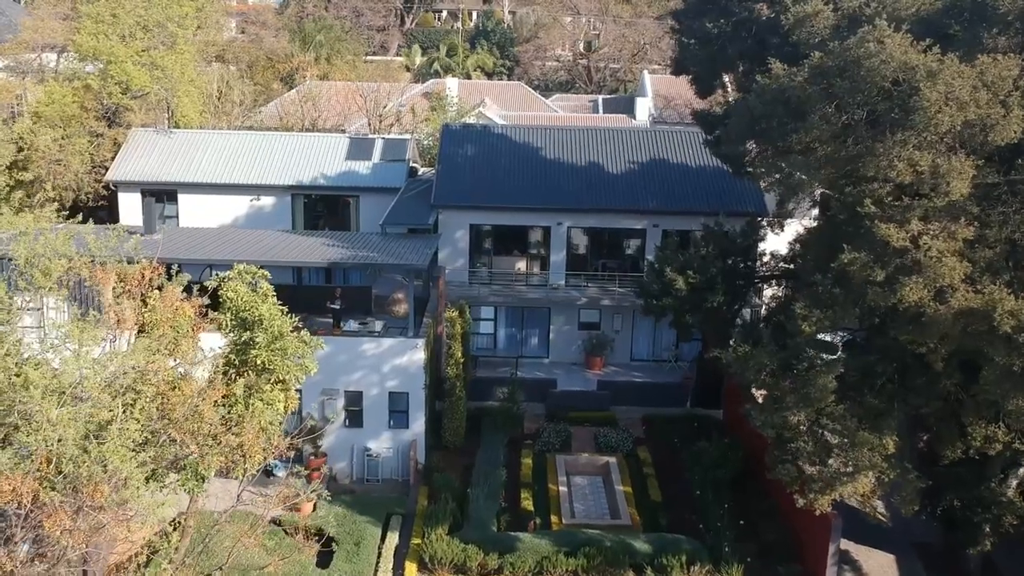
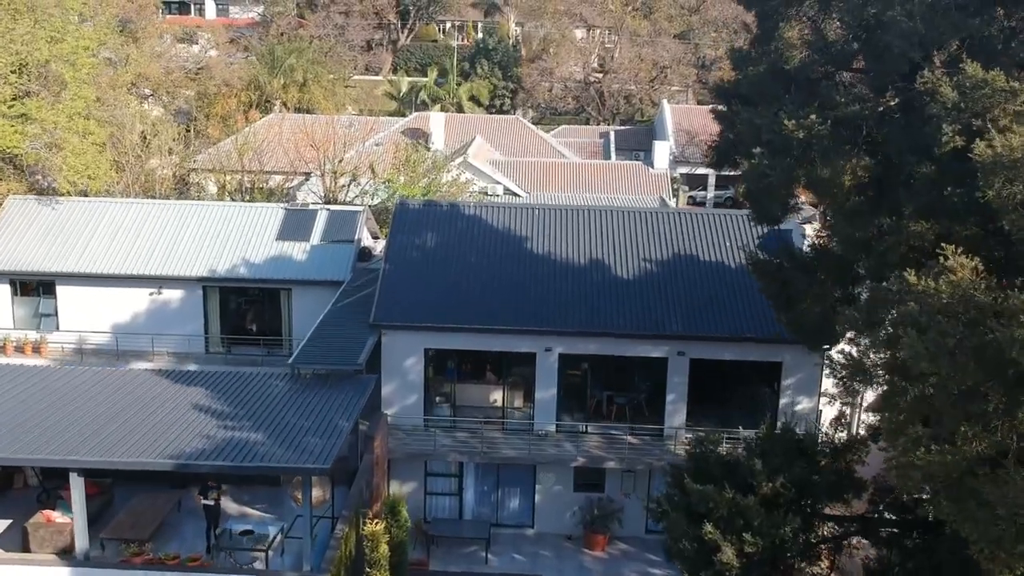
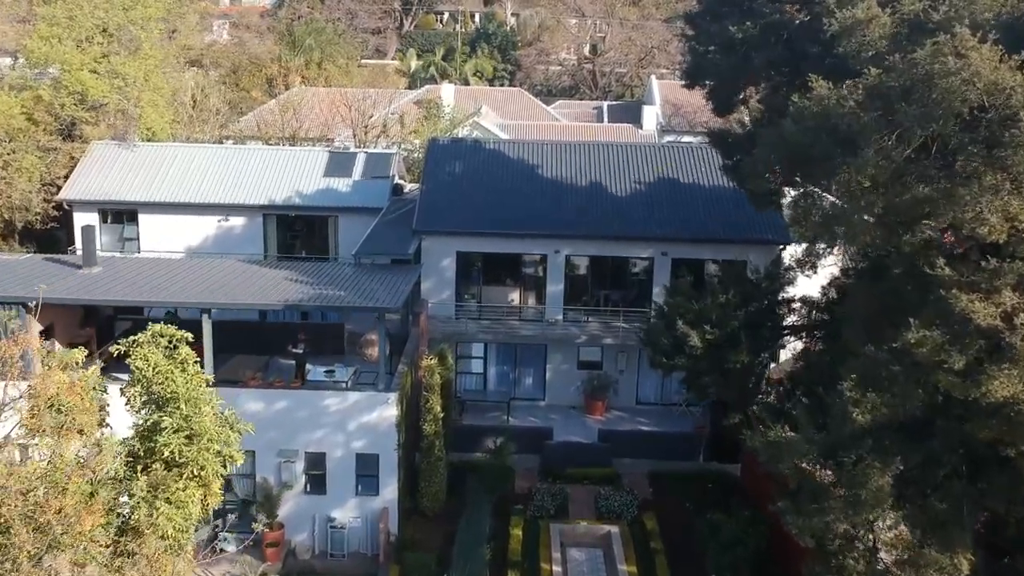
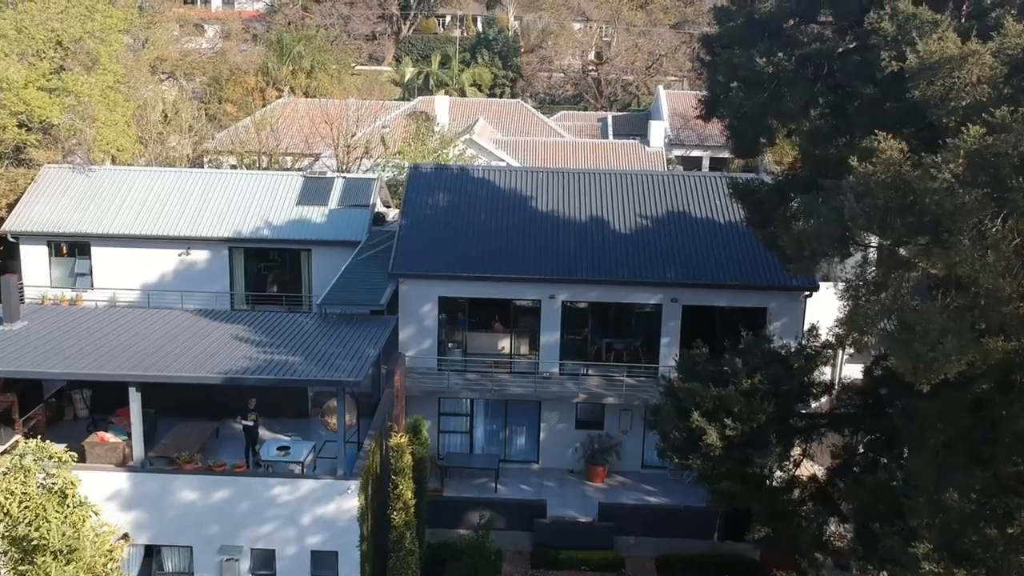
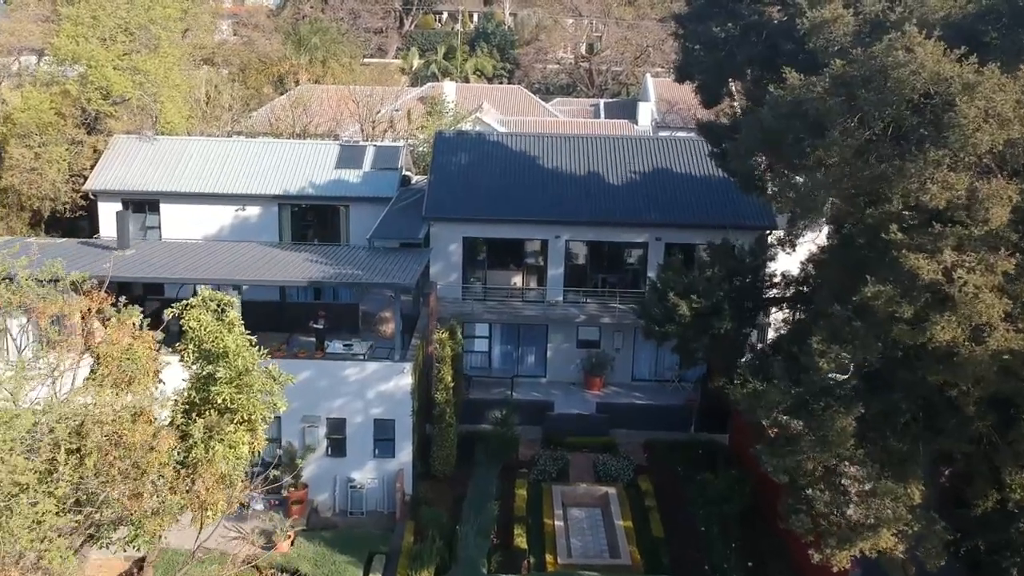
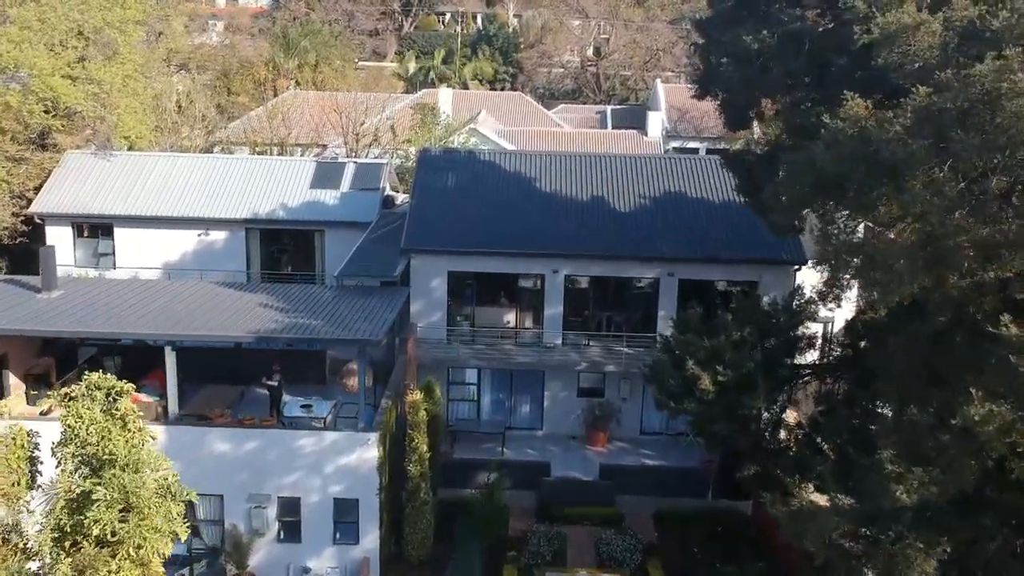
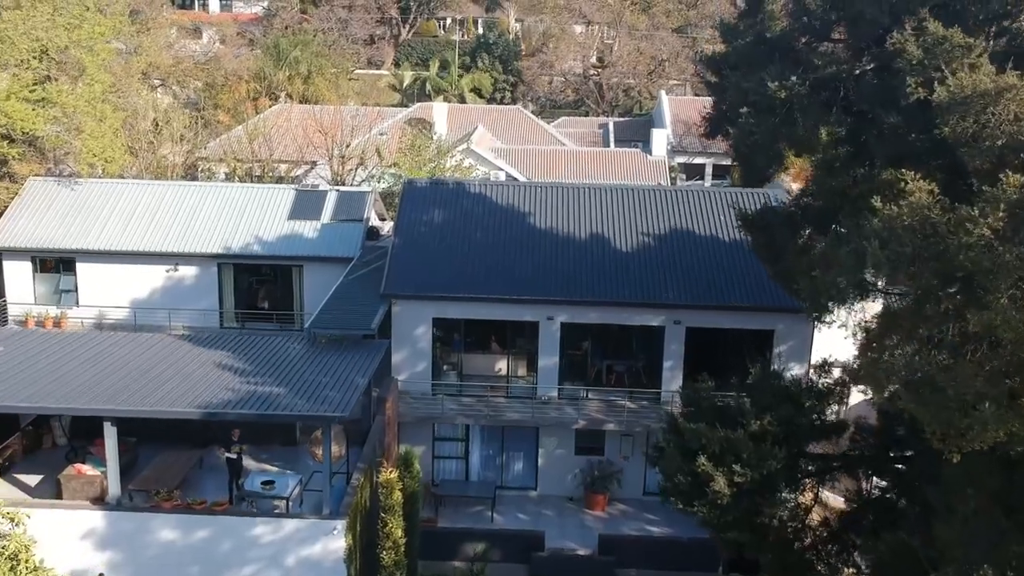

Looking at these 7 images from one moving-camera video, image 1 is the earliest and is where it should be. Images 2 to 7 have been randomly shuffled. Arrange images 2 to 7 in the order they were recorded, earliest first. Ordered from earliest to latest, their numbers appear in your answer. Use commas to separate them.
5, 3, 6, 4, 7, 2
